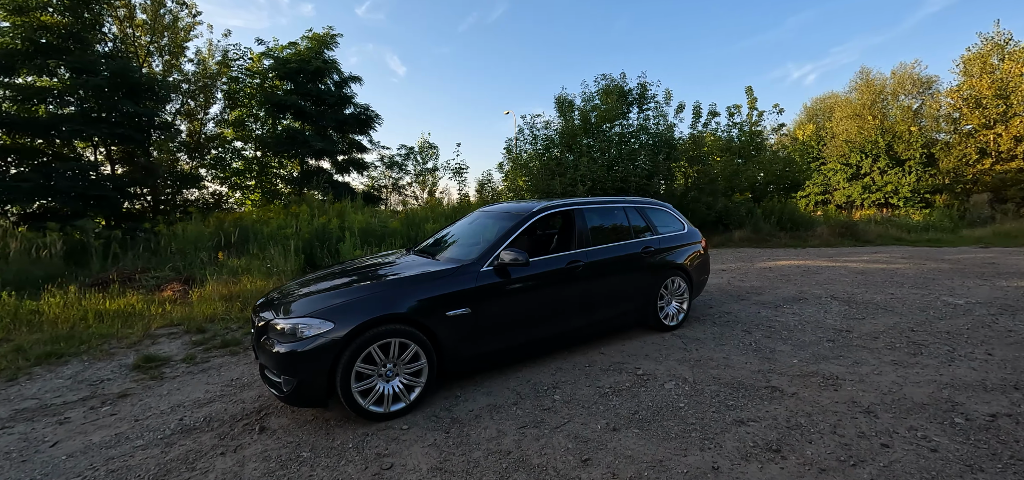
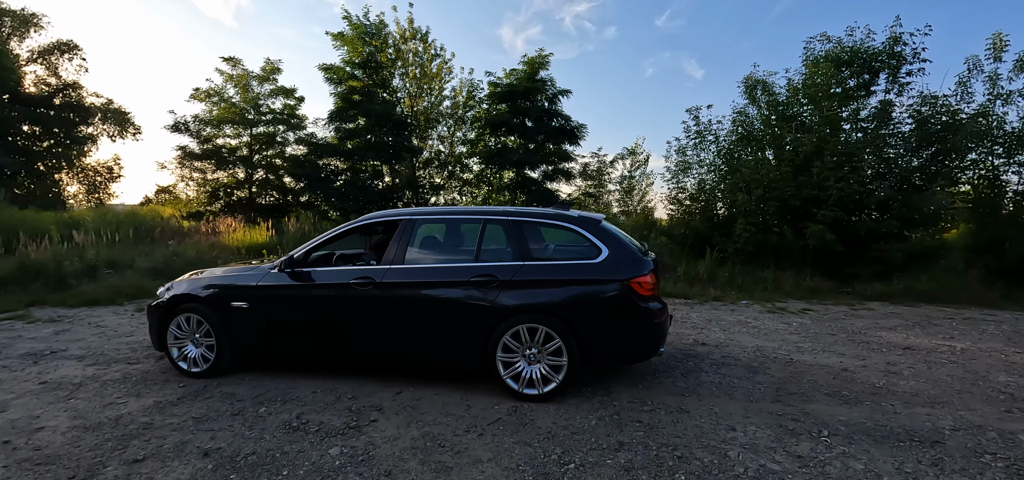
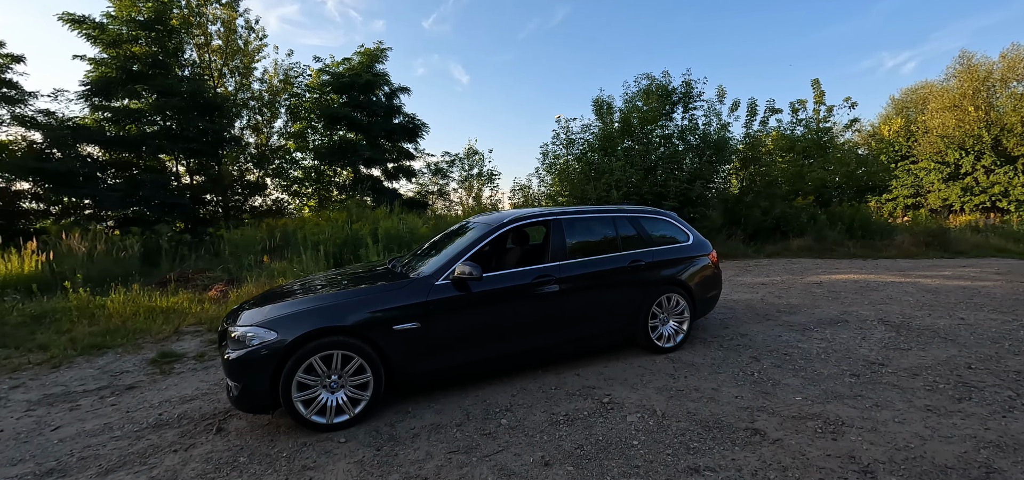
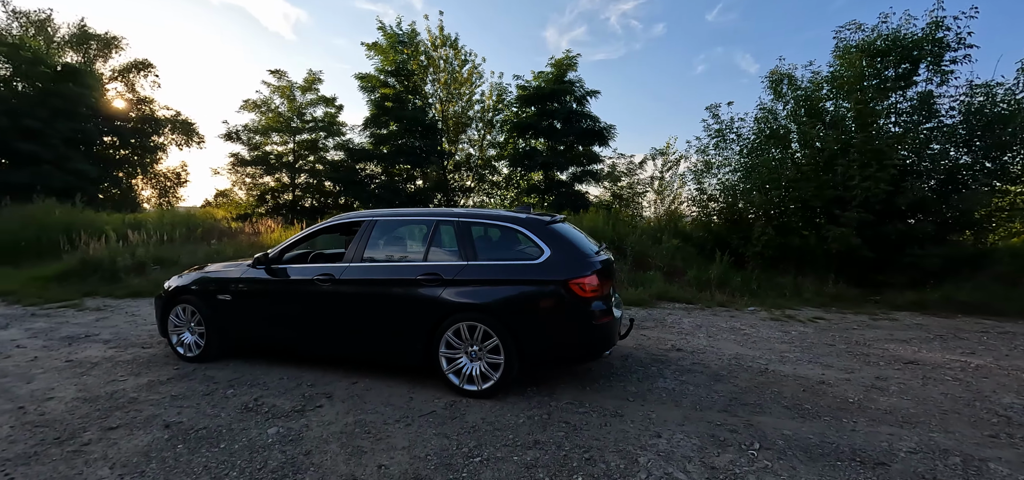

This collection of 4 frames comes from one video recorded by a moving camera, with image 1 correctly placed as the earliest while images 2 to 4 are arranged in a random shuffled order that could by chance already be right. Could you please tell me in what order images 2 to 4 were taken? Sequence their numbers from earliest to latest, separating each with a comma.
3, 2, 4
